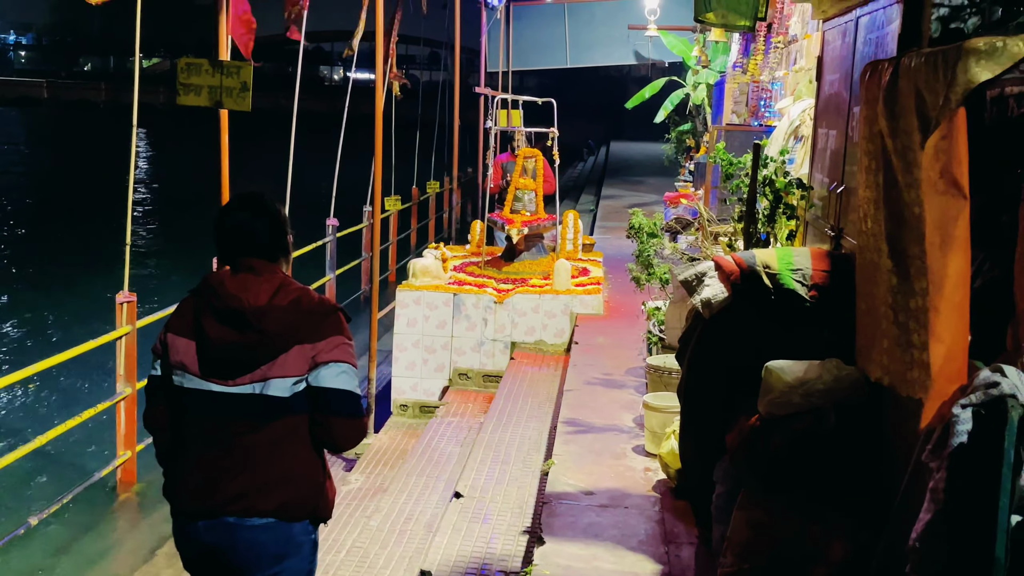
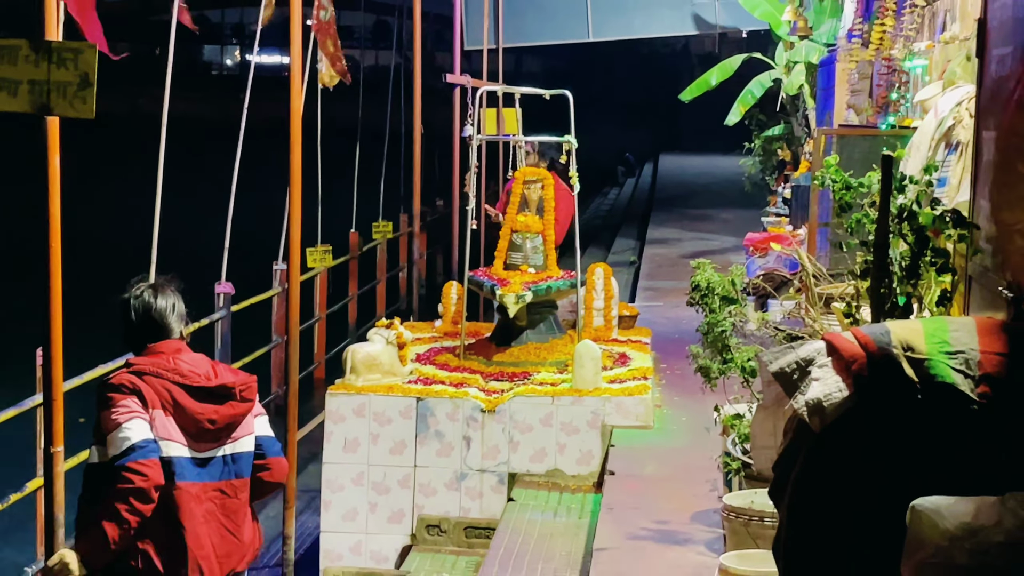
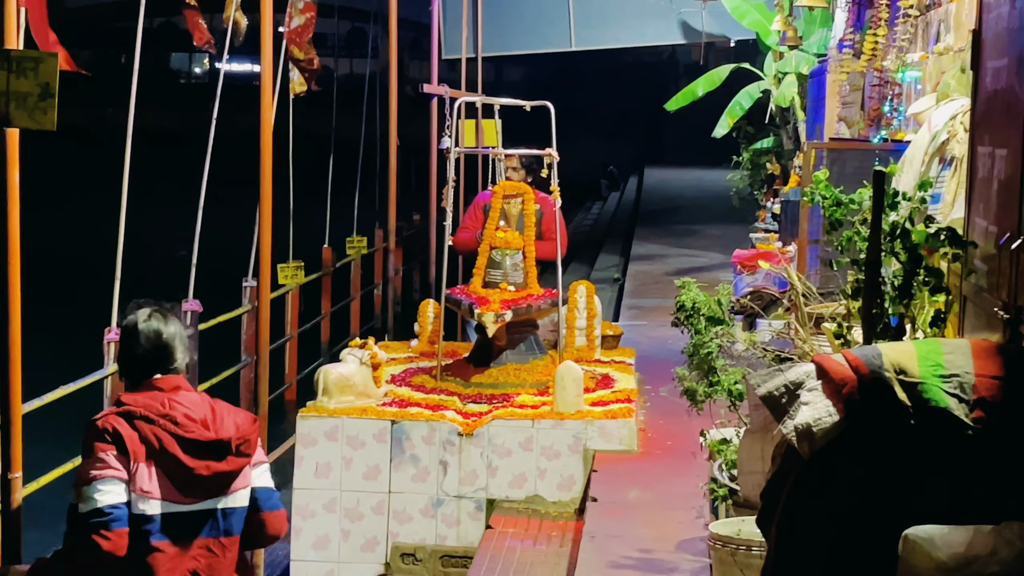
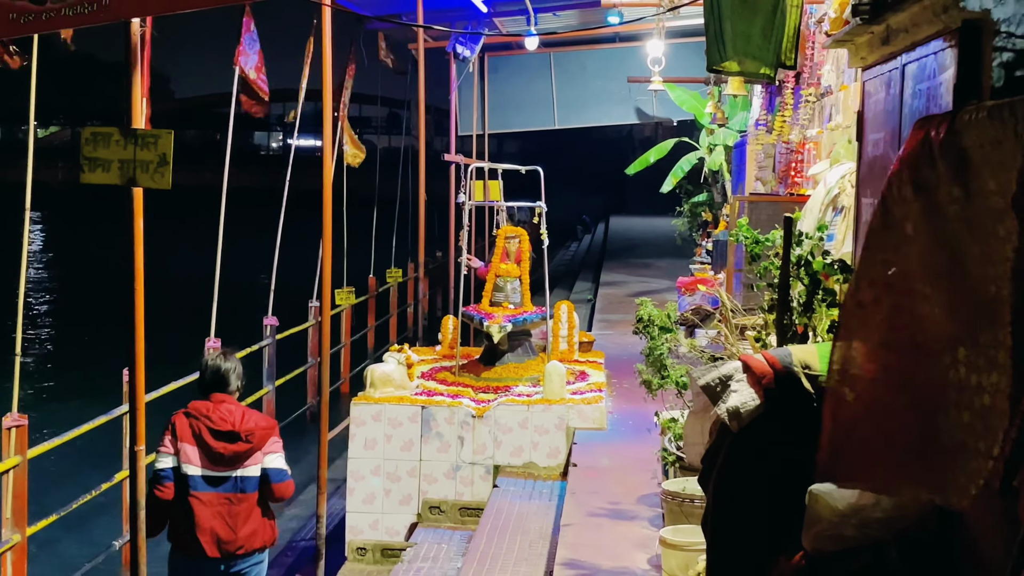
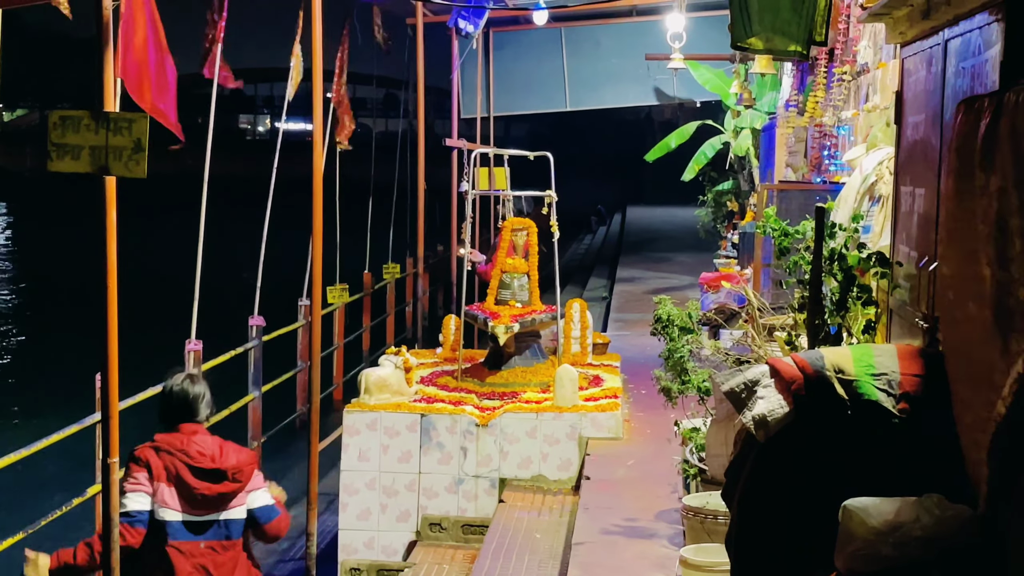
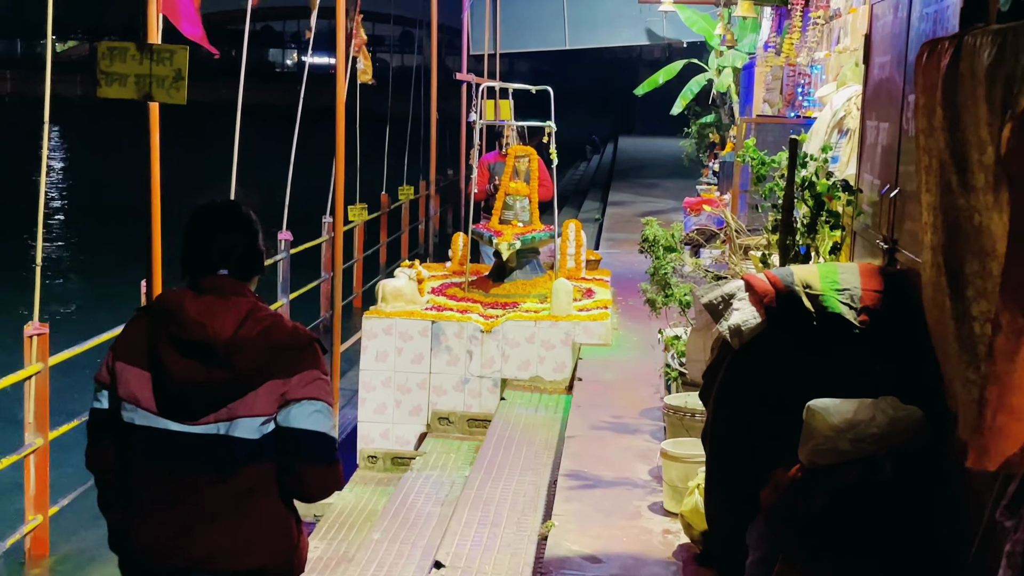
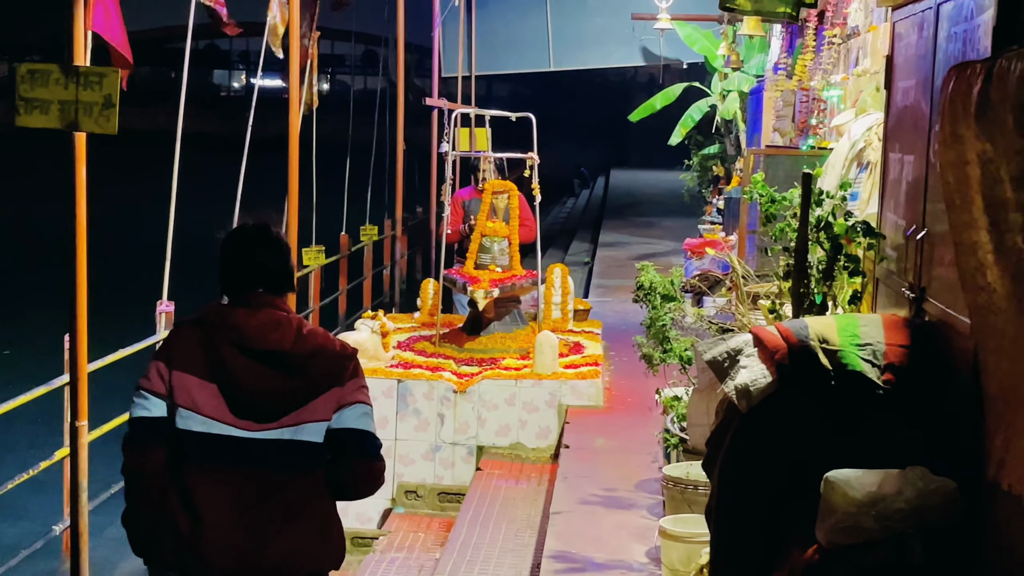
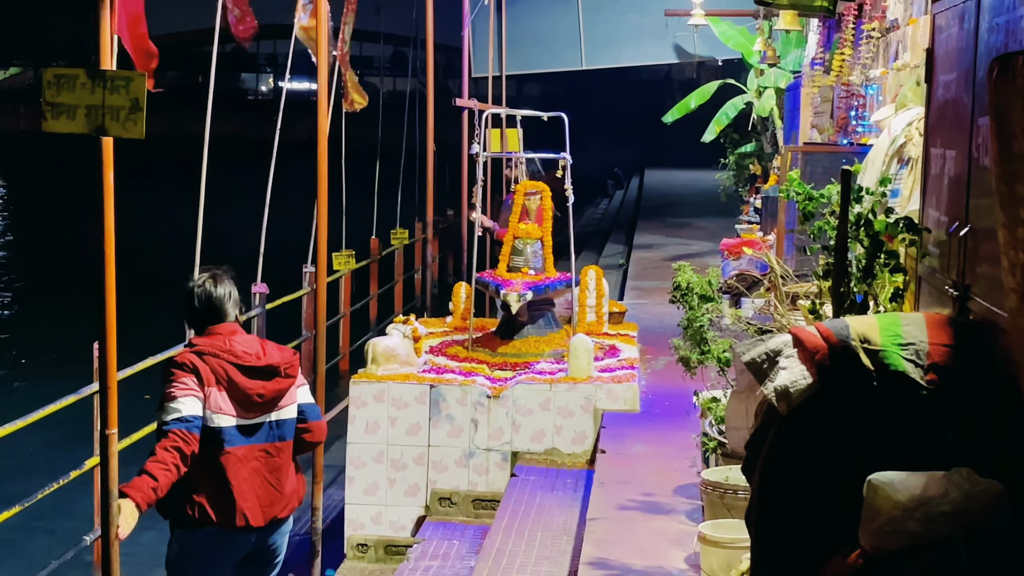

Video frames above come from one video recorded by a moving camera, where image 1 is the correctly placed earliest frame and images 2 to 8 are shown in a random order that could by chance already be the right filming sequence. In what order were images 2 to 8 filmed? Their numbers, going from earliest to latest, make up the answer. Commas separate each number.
6, 7, 3, 2, 8, 5, 4
